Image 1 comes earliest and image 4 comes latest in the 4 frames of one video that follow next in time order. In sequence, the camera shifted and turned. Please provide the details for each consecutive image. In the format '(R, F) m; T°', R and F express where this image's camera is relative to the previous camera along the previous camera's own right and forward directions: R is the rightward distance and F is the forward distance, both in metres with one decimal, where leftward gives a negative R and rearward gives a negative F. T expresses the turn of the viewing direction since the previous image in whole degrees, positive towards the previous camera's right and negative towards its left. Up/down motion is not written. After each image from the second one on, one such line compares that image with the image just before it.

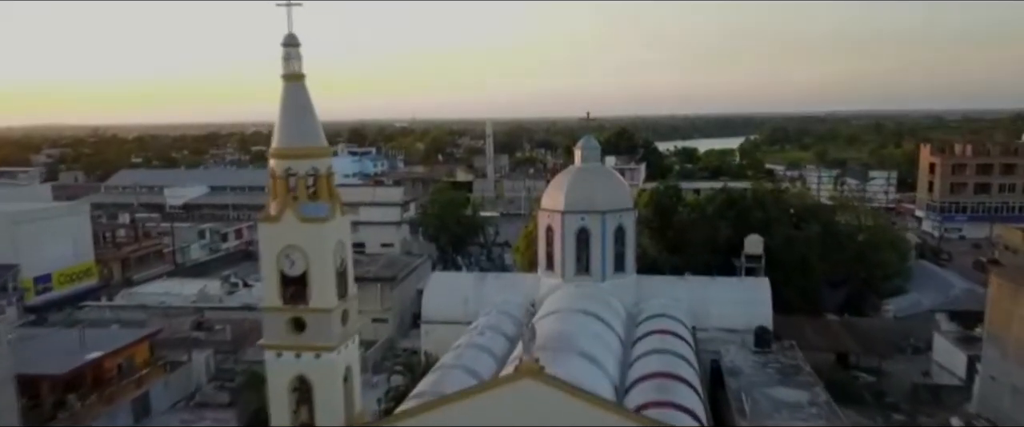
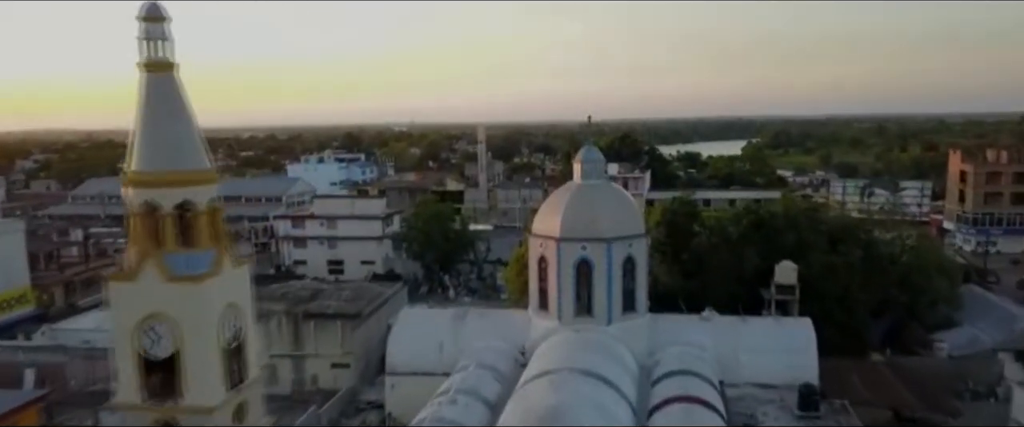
(+0.1, +3.2) m; 0°
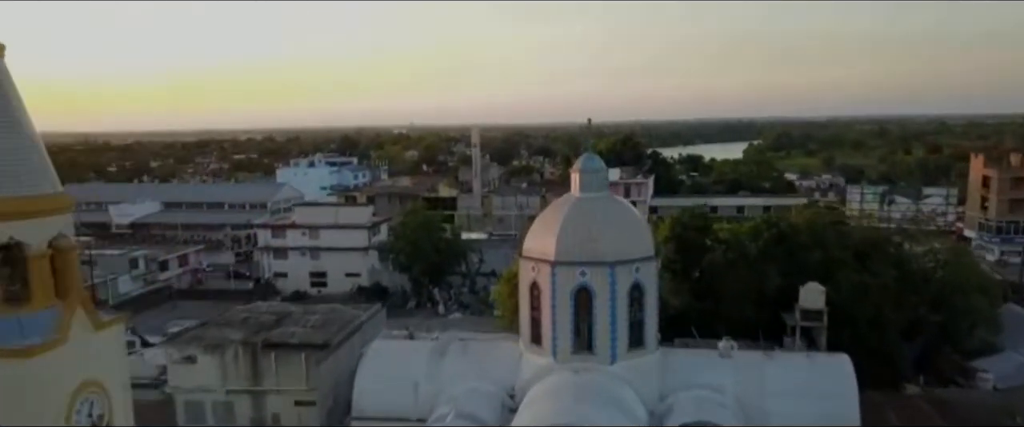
(+0.1, +2.0) m; 0°
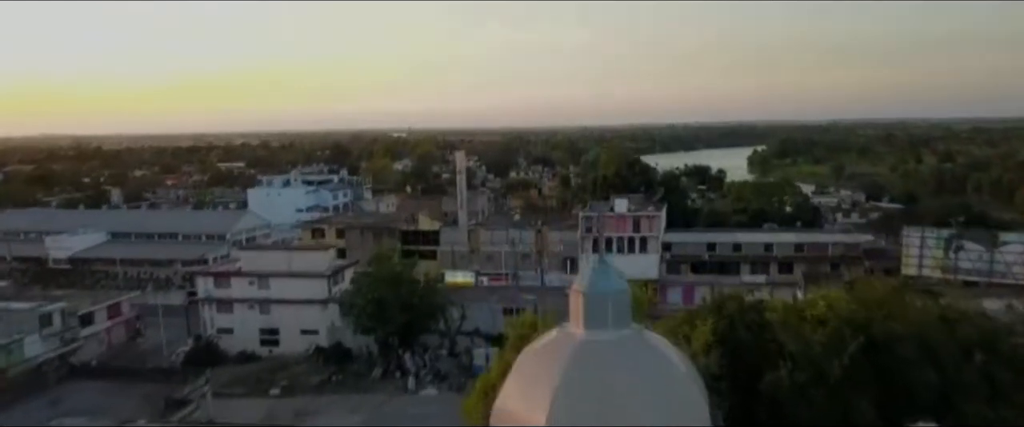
(+0.2, +4.9) m; 0°
